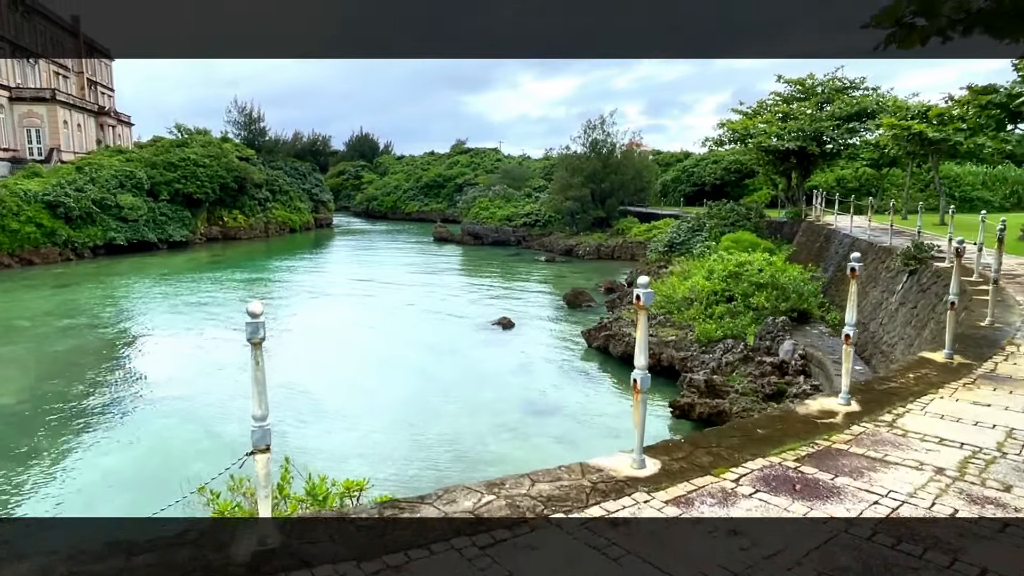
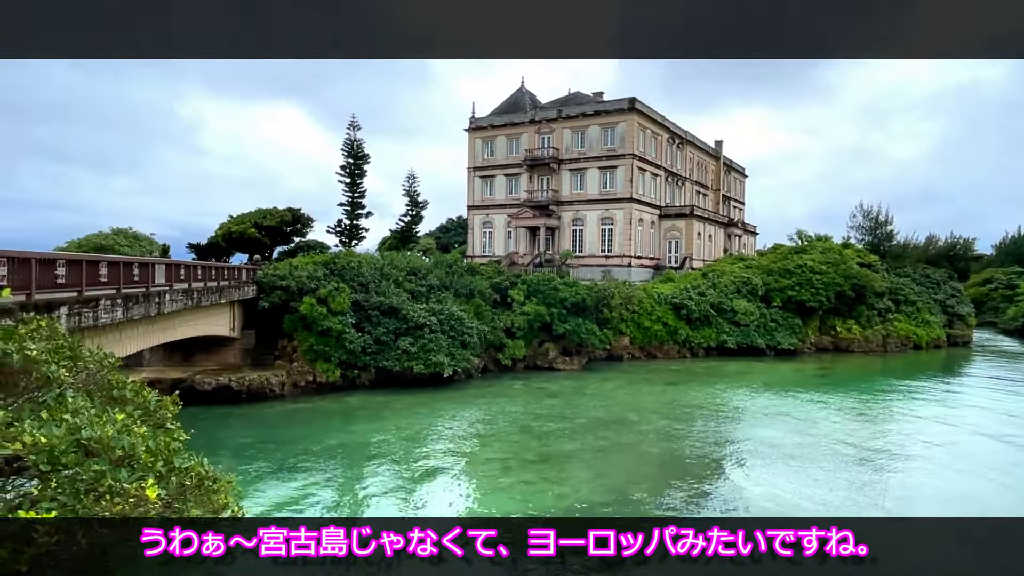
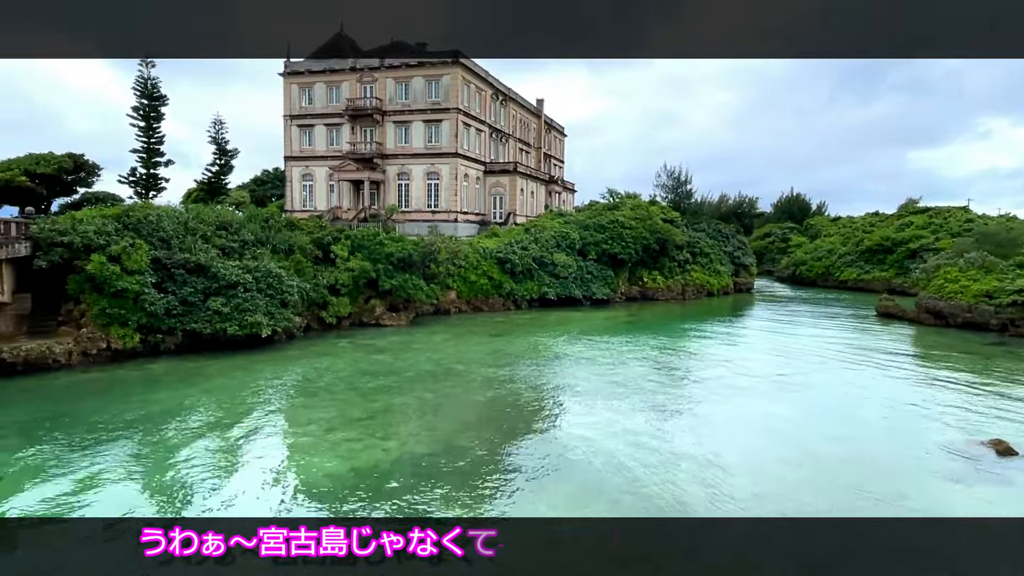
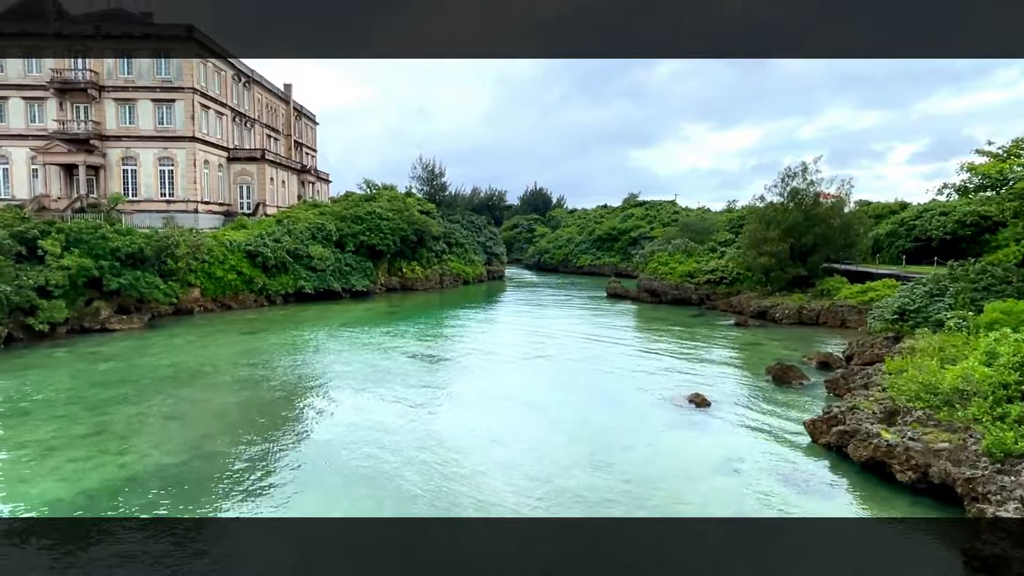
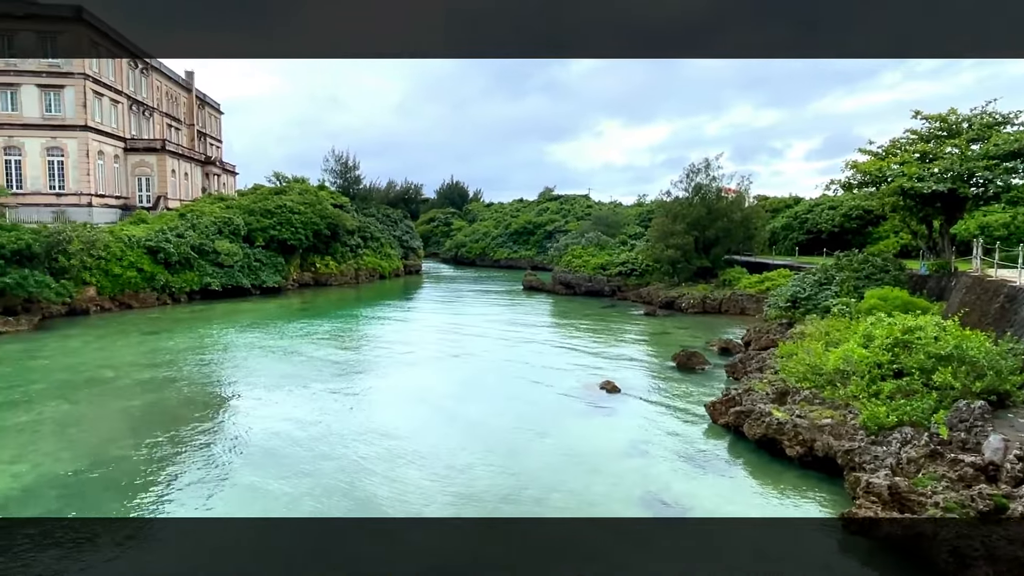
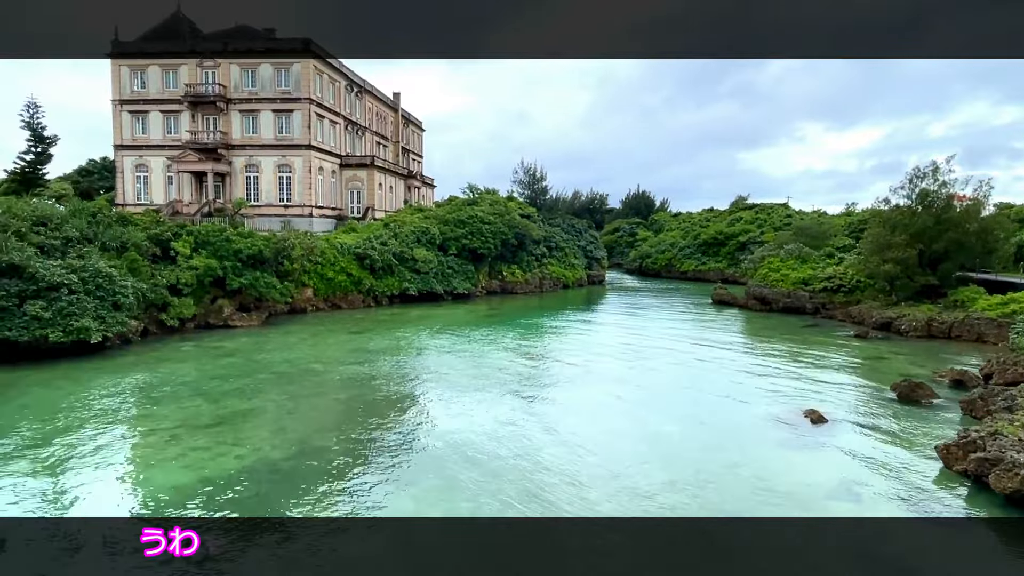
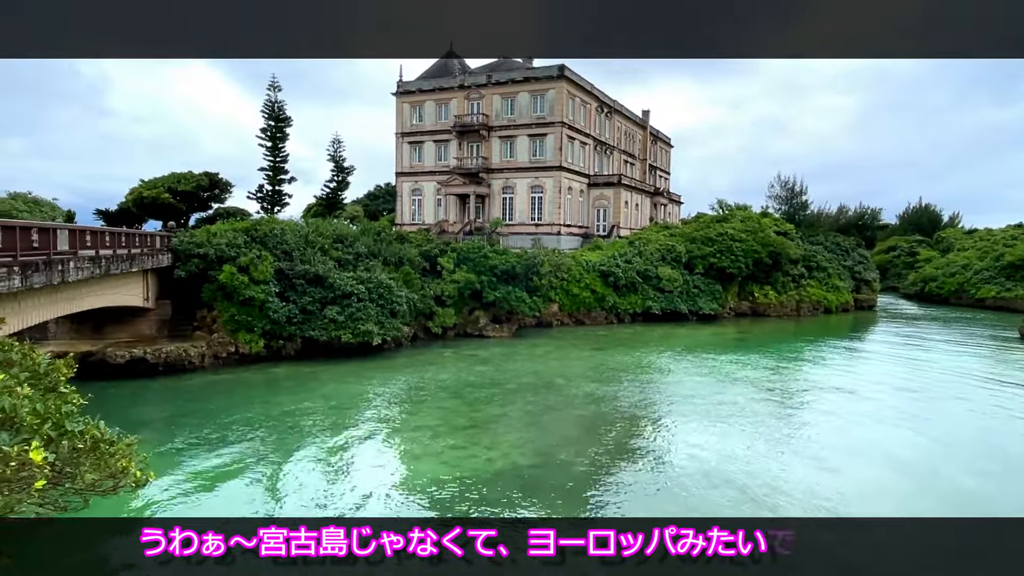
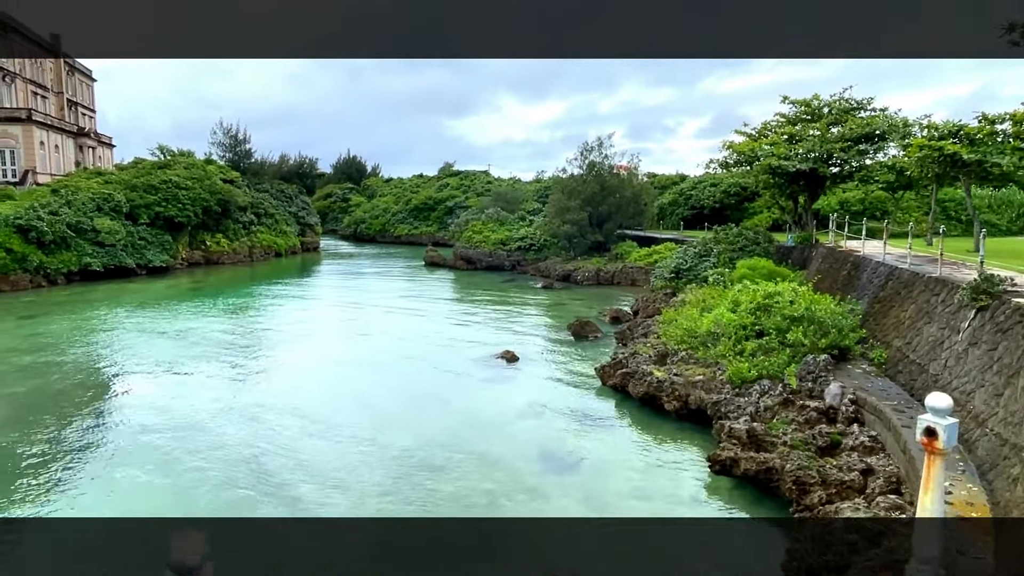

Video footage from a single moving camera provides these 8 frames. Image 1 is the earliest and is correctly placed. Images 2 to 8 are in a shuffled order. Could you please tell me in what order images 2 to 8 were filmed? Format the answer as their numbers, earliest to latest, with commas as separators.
8, 5, 4, 6, 3, 7, 2
